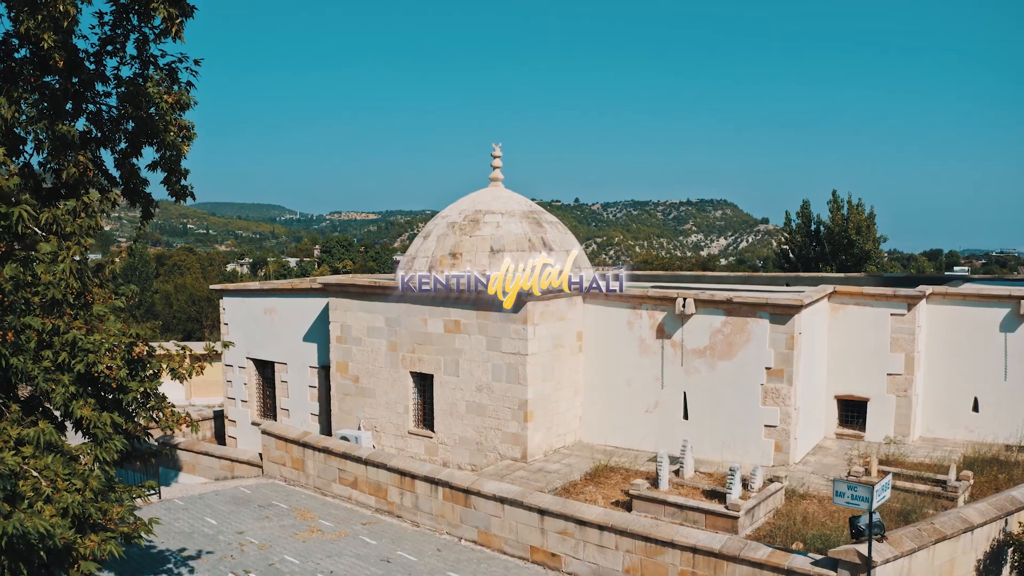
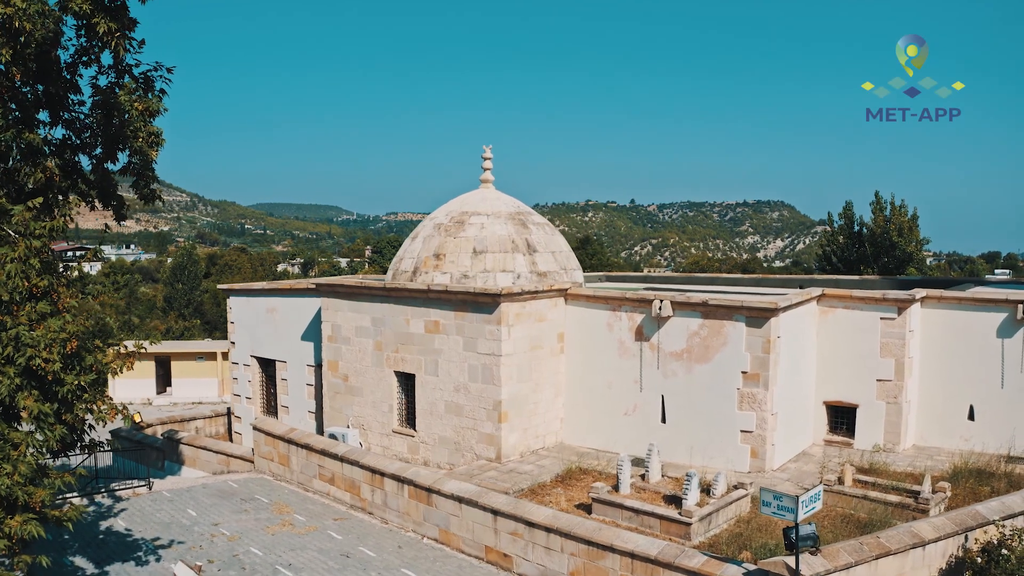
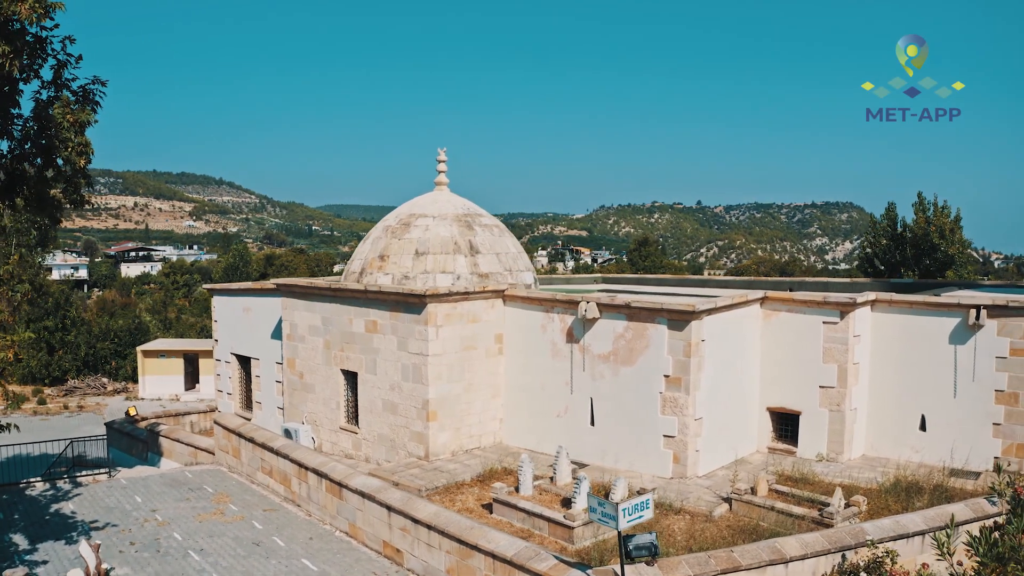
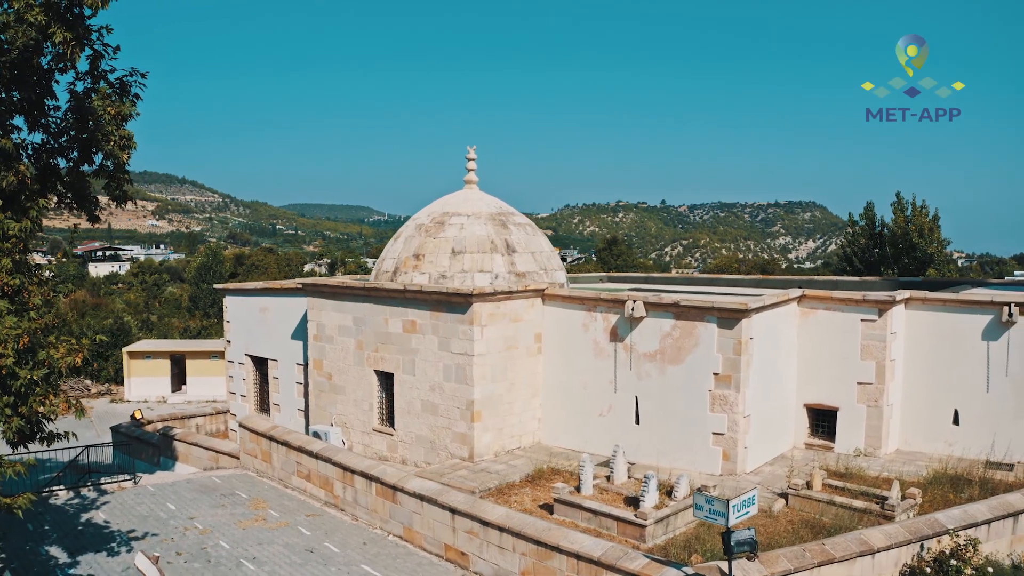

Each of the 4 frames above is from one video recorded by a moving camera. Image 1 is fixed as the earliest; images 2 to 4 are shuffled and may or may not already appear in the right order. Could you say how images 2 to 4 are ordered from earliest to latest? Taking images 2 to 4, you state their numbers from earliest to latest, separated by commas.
2, 4, 3
